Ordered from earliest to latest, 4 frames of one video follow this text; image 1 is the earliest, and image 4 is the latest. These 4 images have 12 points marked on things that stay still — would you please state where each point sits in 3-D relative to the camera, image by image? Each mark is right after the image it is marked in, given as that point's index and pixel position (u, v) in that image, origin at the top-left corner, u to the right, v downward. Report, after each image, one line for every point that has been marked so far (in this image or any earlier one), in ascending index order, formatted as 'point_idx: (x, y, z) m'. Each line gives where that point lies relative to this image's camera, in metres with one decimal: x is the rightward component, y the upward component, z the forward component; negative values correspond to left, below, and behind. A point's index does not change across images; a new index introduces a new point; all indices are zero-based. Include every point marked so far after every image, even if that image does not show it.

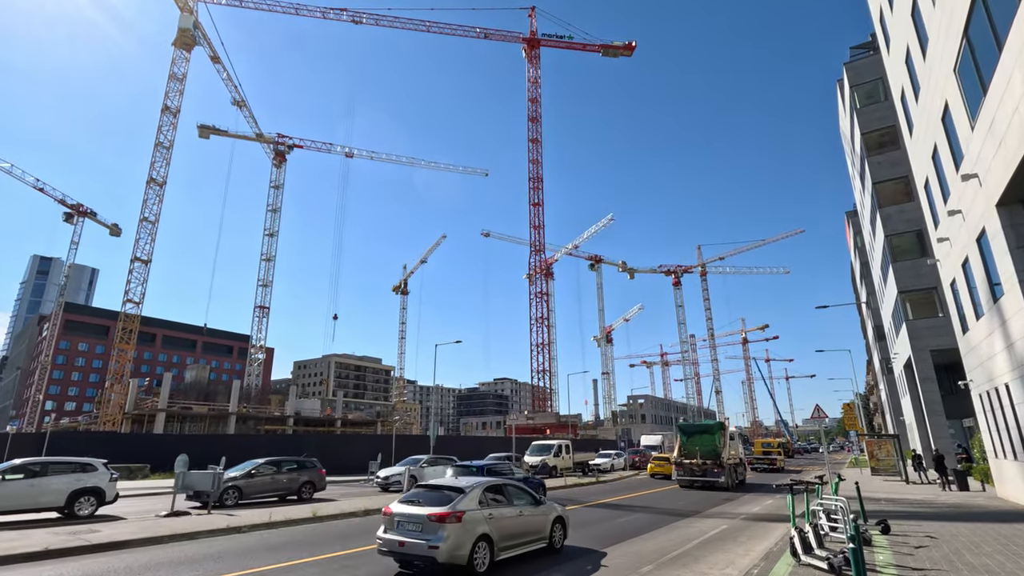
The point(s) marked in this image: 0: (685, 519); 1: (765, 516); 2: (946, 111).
0: (+5.0, -6.7, +15.2) m
1: (+7.1, -6.5, +14.8) m
2: (+11.9, +4.8, +14.3) m
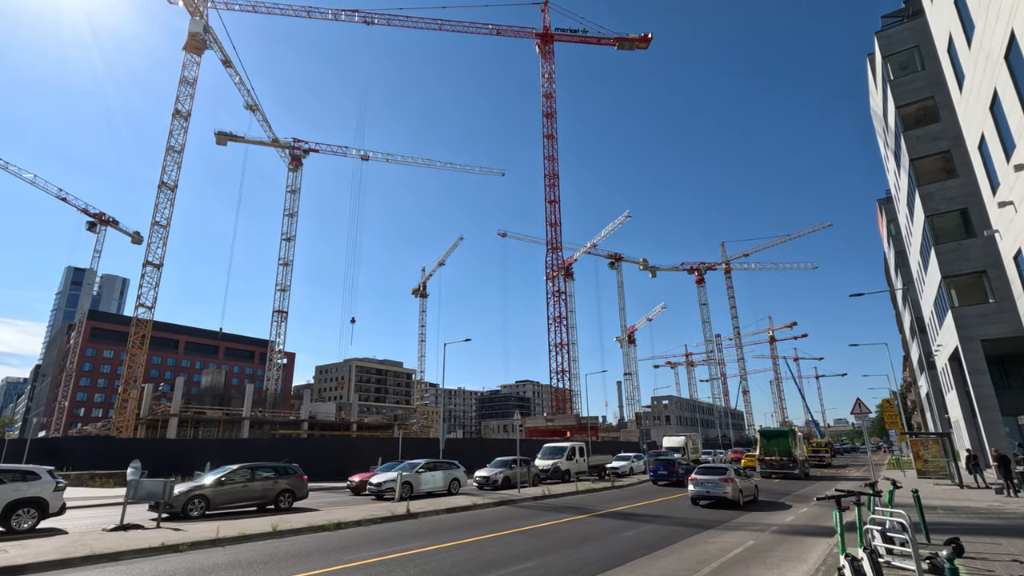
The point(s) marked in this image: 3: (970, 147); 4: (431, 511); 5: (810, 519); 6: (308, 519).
0: (+4.8, -6.1, +13.1) m
1: (+7.0, -5.9, +12.7) m
2: (+11.5, +5.6, +12.1) m
3: (+14.6, +4.5, +16.7) m
4: (-2.5, -6.7, +15.7) m
5: (+8.2, -6.4, +14.5) m
6: (-5.0, -5.7, +12.8) m
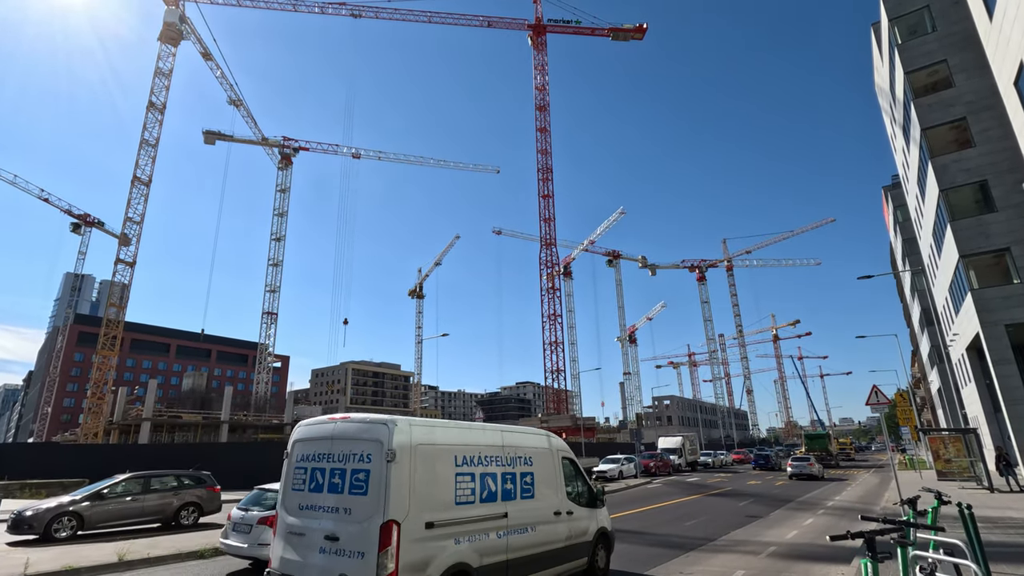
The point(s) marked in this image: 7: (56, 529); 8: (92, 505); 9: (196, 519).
0: (+3.4, -5.3, +10.5) m
1: (+5.6, -5.0, +10.0) m
2: (+10.0, +6.4, +9.4) m
3: (+13.1, +5.4, +14.0) m
4: (-3.9, -6.0, +13.0) m
5: (+6.9, -5.6, +11.8) m
6: (-6.4, -5.0, +10.2) m
7: (-10.2, -5.4, +11.7) m
8: (-9.8, -5.1, +12.3) m
9: (-8.3, -6.1, +13.8) m
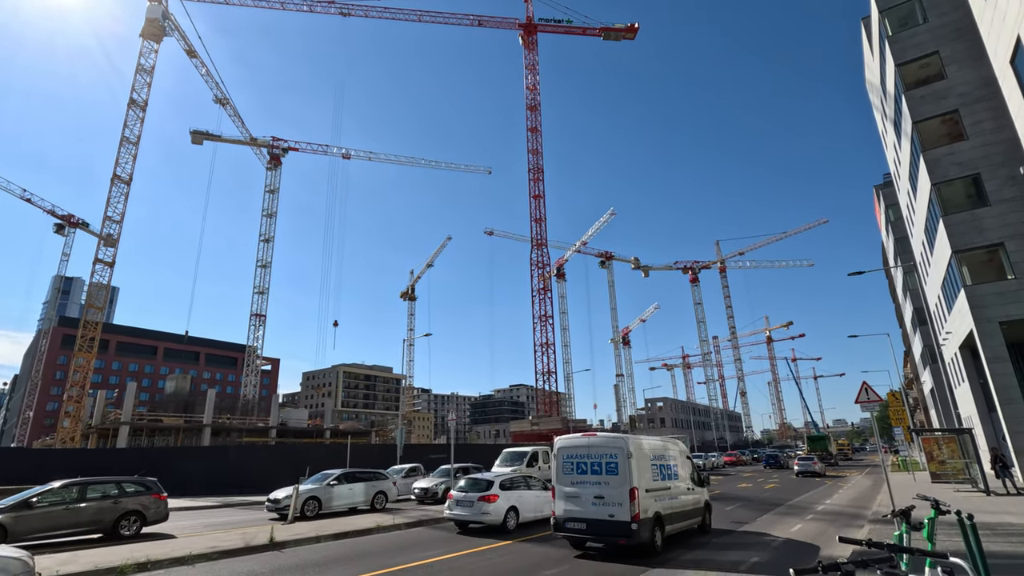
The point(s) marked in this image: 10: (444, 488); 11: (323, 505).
0: (+2.7, -5.1, +9.6) m
1: (+4.8, -4.8, +9.1) m
2: (+9.2, +6.7, +8.7) m
3: (+12.3, +5.7, +13.2) m
4: (-4.7, -5.7, +12.1) m
5: (+6.1, -5.3, +10.9) m
6: (-7.2, -4.7, +9.2) m
7: (-10.9, -5.2, +10.7) m
8: (-10.6, -4.9, +11.2) m
9: (-9.1, -5.9, +12.8) m
10: (-2.6, -7.6, +19.9) m
11: (-5.9, -6.8, +16.5) m
